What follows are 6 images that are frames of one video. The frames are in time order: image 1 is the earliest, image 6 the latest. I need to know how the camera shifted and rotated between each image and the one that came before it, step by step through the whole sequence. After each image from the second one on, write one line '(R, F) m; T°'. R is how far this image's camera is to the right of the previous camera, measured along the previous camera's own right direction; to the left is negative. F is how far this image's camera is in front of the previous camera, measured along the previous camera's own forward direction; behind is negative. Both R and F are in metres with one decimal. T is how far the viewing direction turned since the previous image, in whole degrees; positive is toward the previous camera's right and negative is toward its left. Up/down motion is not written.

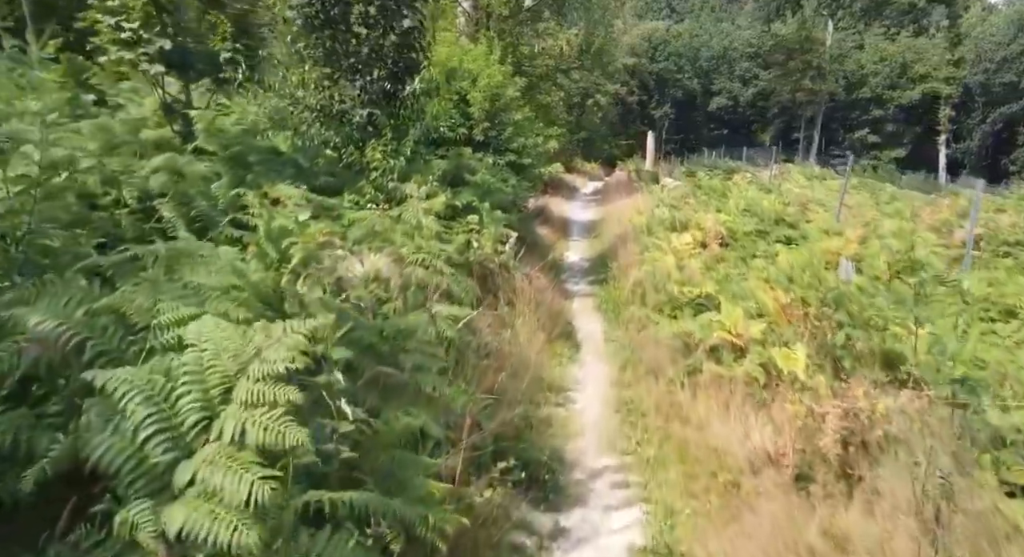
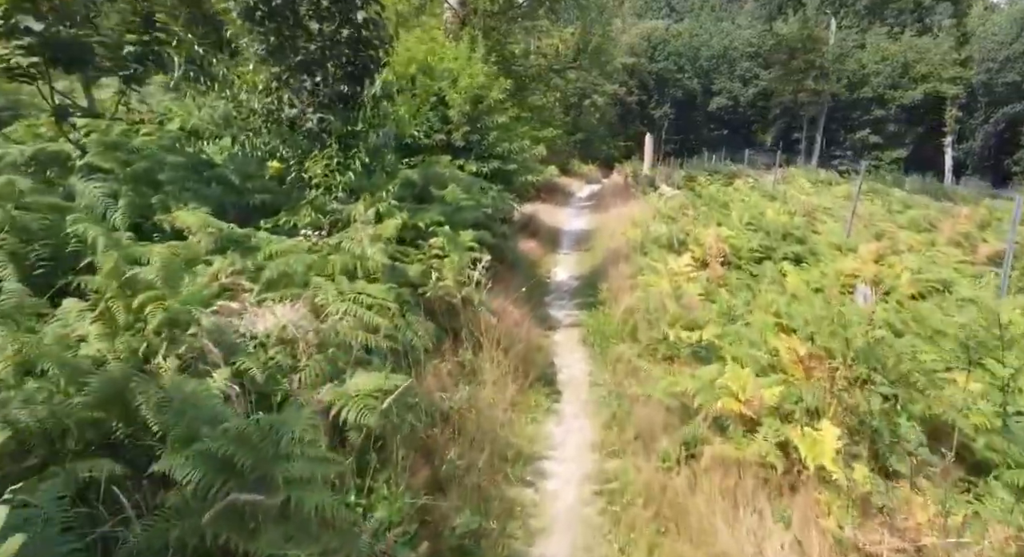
(+0.3, +1.2) m; 0°
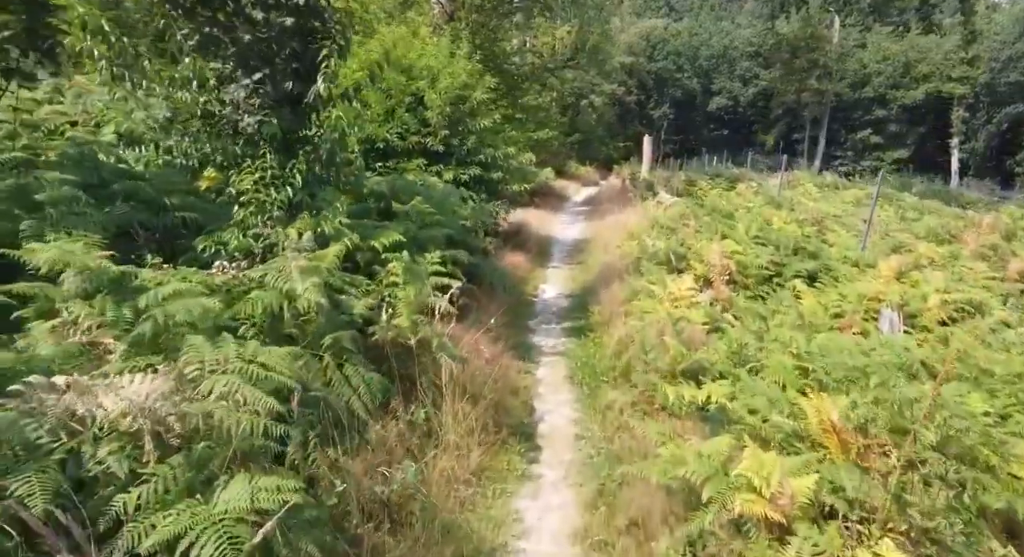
(+0.2, +1.1) m; 0°
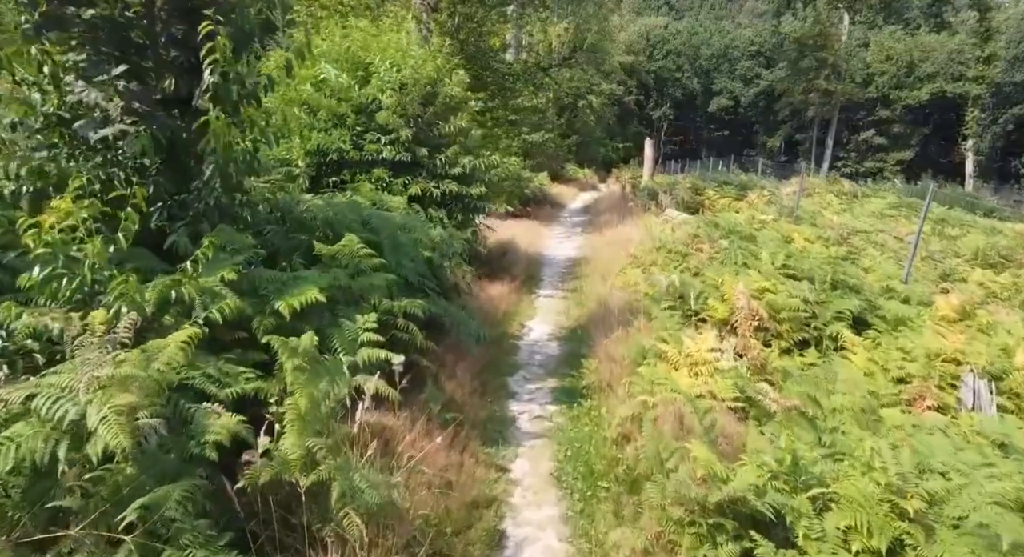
(+0.2, +1.9) m; 0°
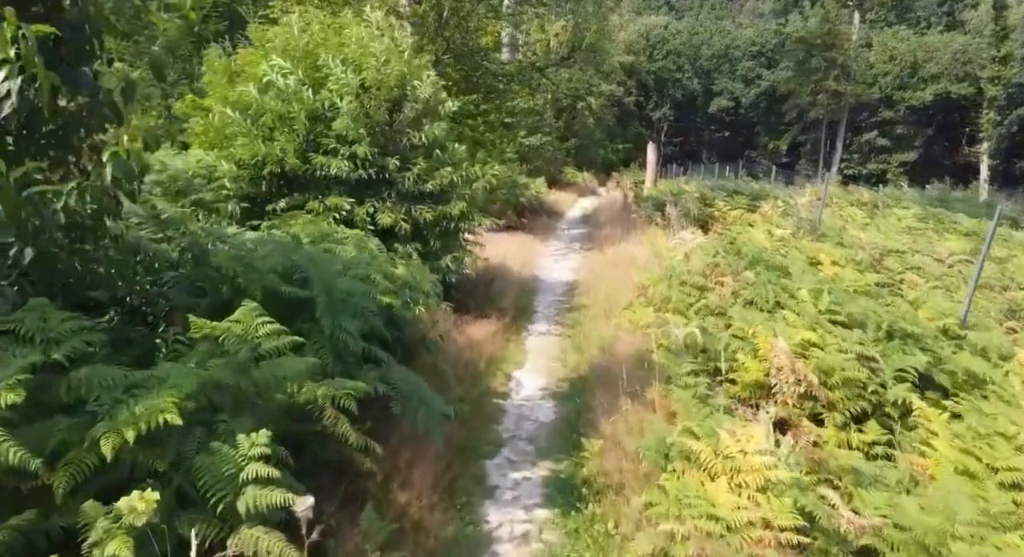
(+0.1, +1.7) m; 0°
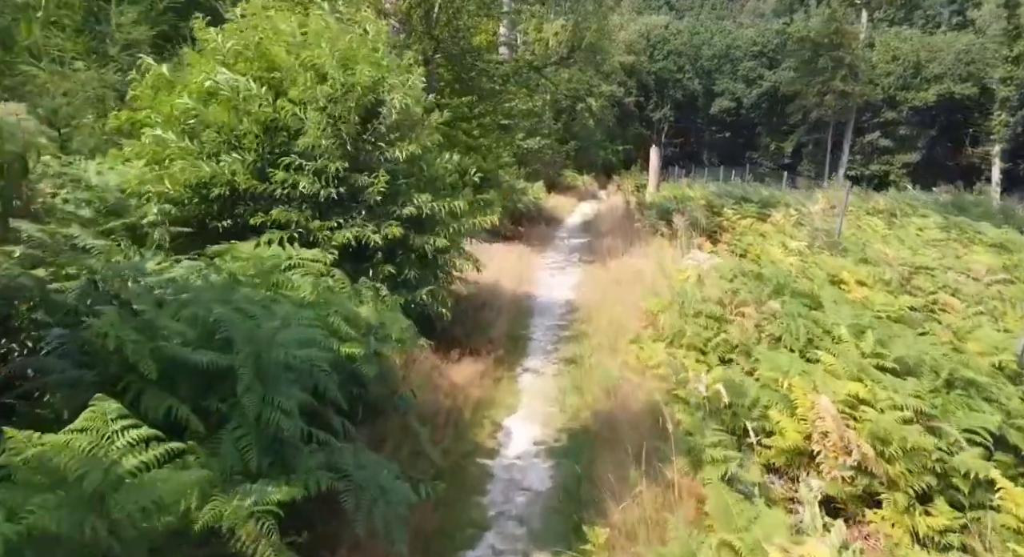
(+0.1, +1.2) m; 0°
